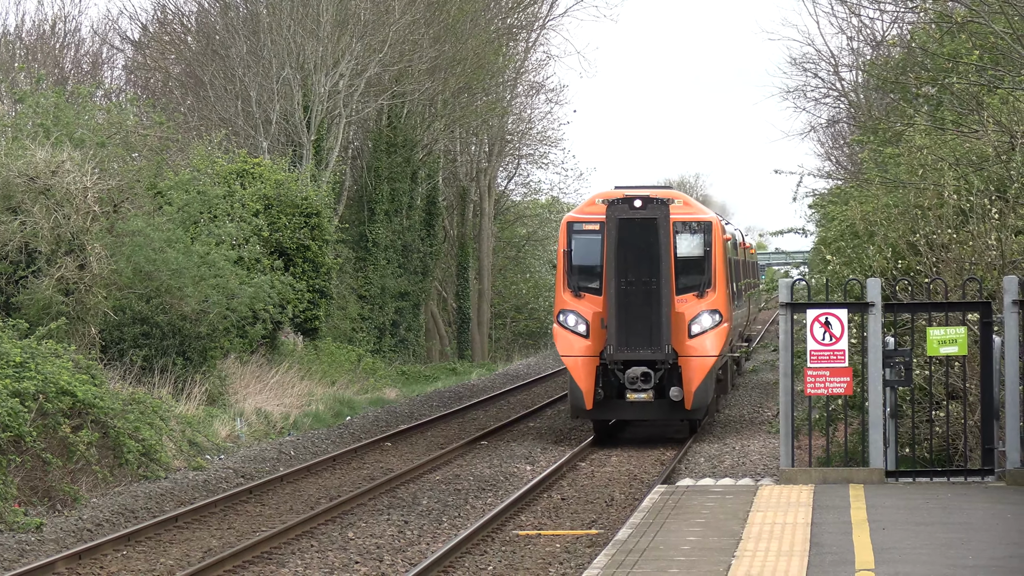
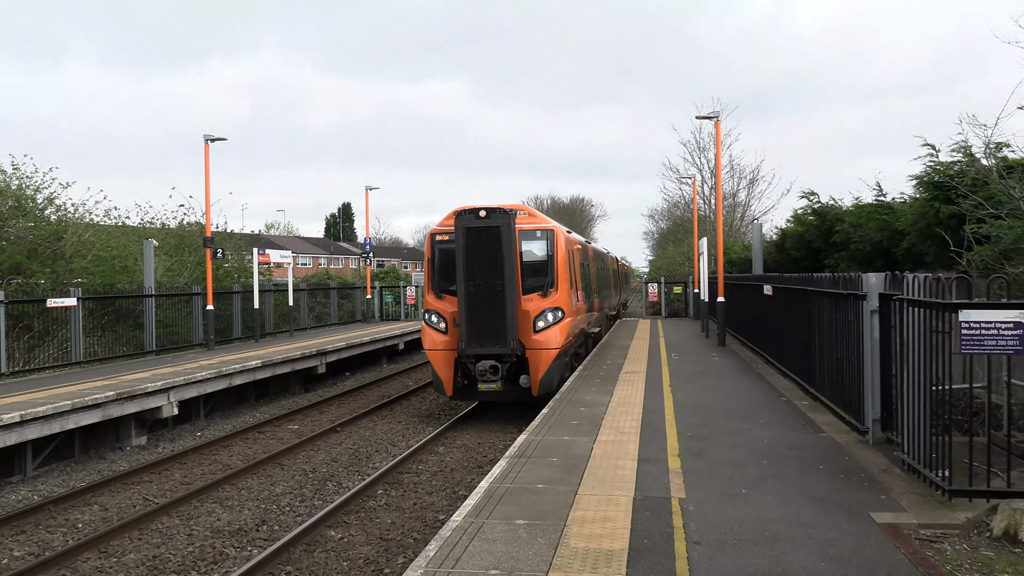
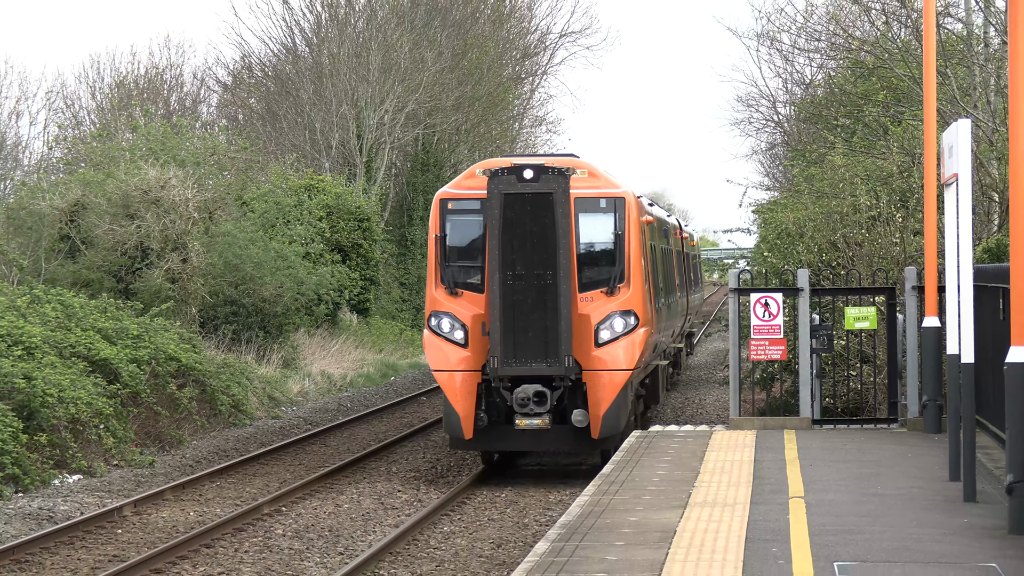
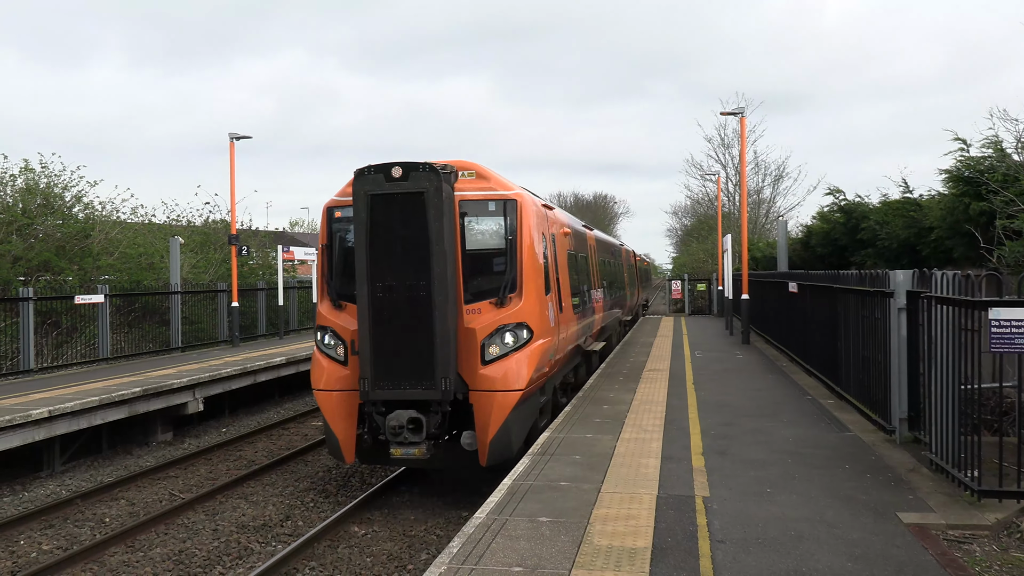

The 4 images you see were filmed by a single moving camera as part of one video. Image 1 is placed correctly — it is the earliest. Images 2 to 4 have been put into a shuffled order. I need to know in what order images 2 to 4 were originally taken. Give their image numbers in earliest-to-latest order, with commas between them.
3, 2, 4
